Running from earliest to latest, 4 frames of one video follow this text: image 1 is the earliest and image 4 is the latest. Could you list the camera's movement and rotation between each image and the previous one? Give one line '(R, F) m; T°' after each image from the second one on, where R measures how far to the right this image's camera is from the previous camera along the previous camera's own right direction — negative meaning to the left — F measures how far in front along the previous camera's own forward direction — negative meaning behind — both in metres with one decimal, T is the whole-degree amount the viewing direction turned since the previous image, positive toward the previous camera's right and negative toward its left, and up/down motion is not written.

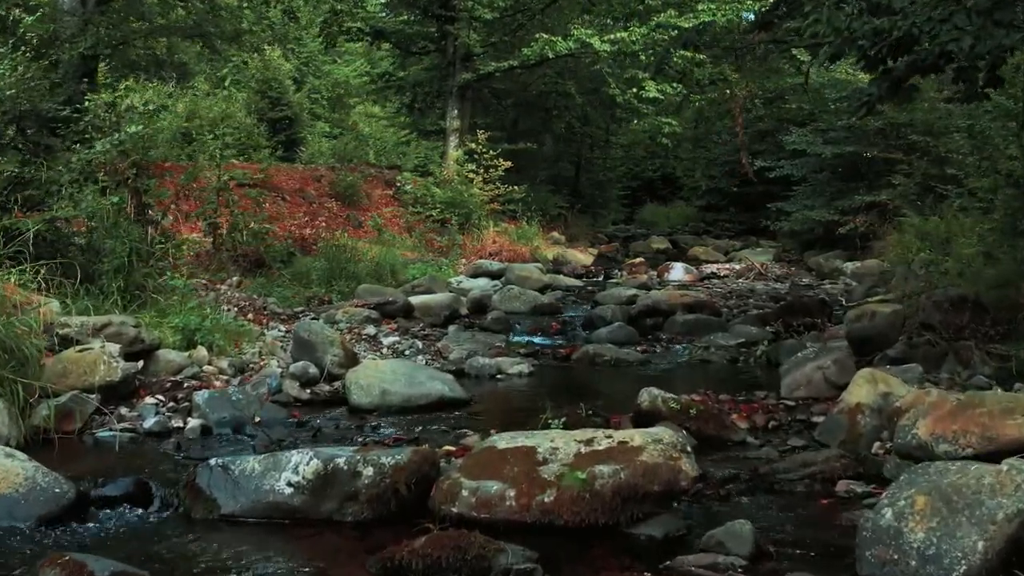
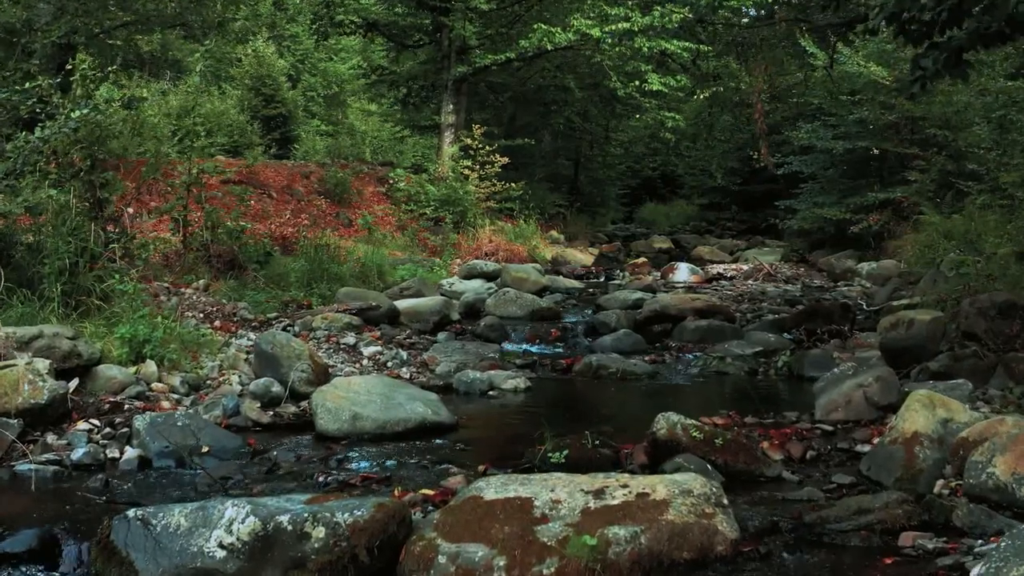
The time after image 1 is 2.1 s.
(0.0, +0.9) m; 0°
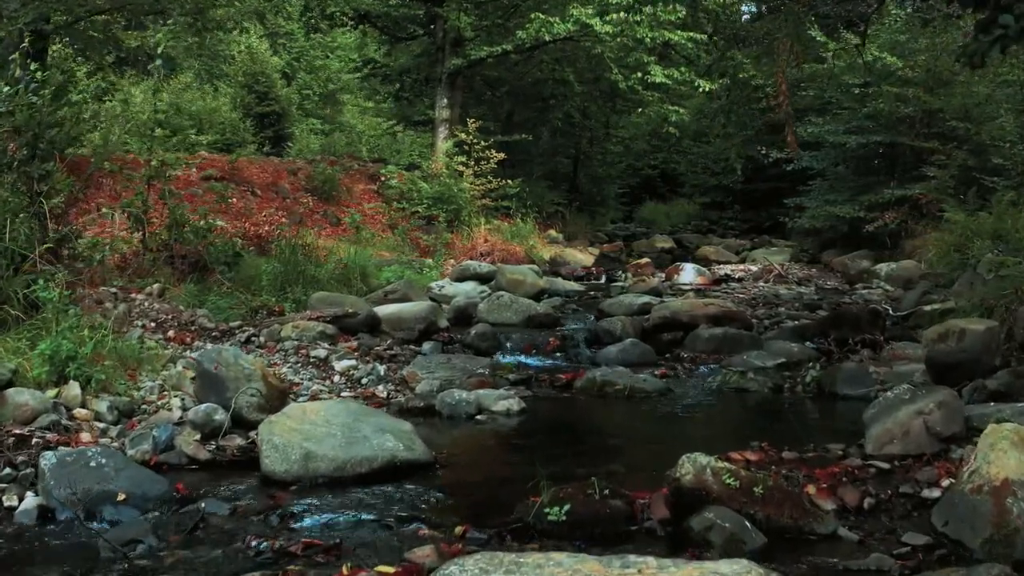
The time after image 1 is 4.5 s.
(+0.1, +1.0) m; 0°
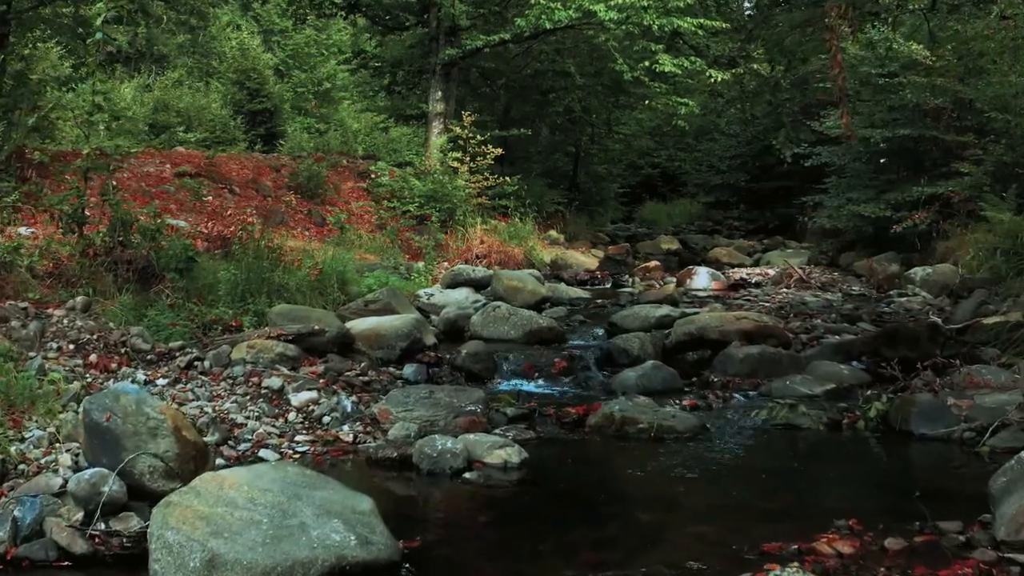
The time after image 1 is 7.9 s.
(0.0, +1.3) m; 0°
